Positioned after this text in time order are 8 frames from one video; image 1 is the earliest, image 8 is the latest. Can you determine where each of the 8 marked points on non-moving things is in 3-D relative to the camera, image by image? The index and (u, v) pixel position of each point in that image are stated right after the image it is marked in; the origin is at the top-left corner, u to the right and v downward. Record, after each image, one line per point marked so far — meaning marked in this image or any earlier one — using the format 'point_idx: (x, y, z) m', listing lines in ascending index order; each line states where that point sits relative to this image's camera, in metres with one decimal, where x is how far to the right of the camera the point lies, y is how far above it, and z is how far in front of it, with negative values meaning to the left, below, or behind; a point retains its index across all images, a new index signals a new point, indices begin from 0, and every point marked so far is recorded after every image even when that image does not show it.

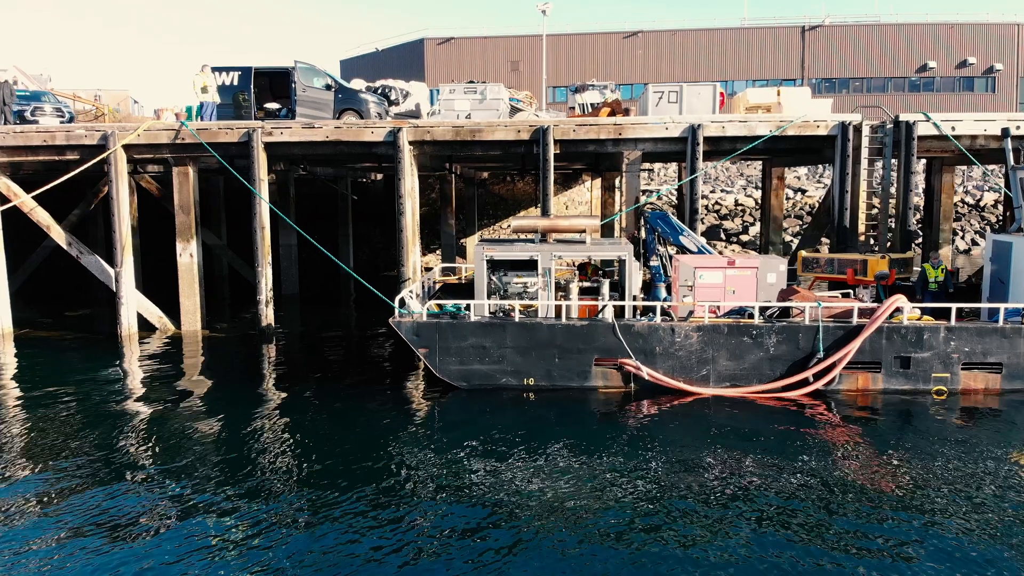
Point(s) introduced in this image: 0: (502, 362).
0: (-0.1, -1.1, +11.4) m
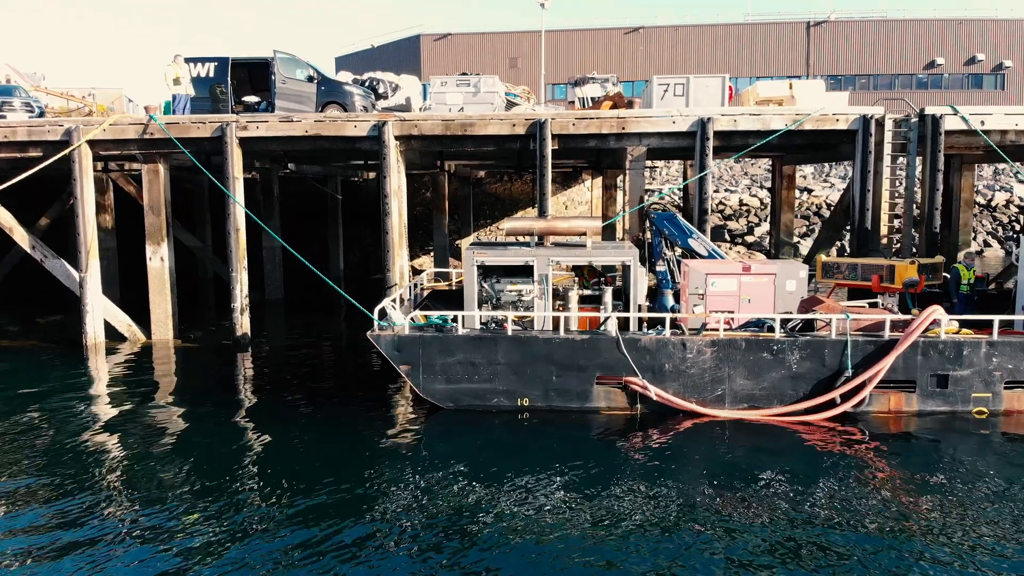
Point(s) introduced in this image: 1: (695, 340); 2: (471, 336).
0: (-0.2, -1.2, +10.2) m
1: (+2.3, -0.6, +10.1) m
2: (-0.5, -0.6, +10.2) m
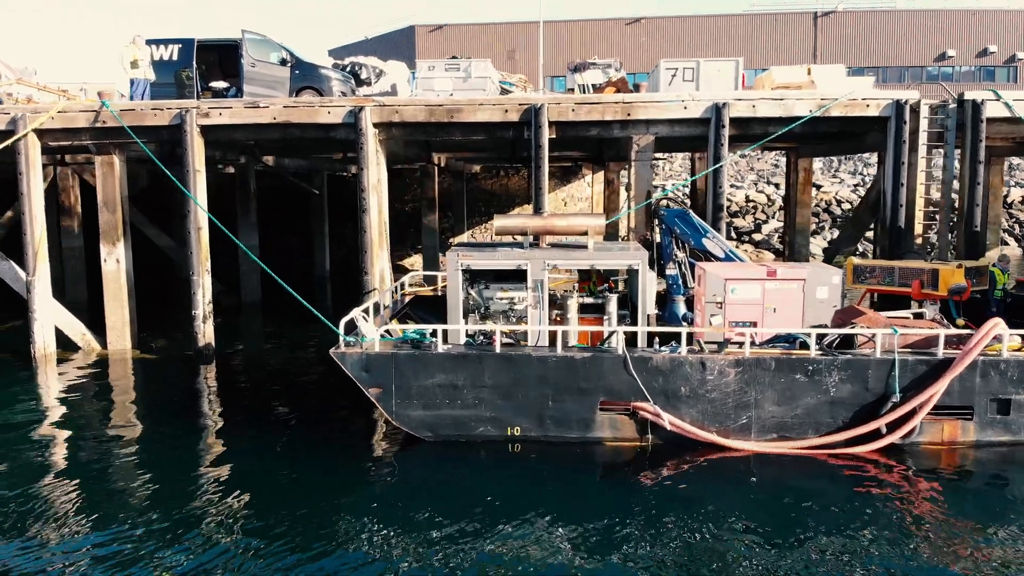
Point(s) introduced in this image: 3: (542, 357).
0: (-0.4, -1.3, +8.7) m
1: (+2.1, -0.7, +8.6) m
2: (-0.6, -0.7, +8.6) m
3: (+0.3, -0.7, +8.5) m
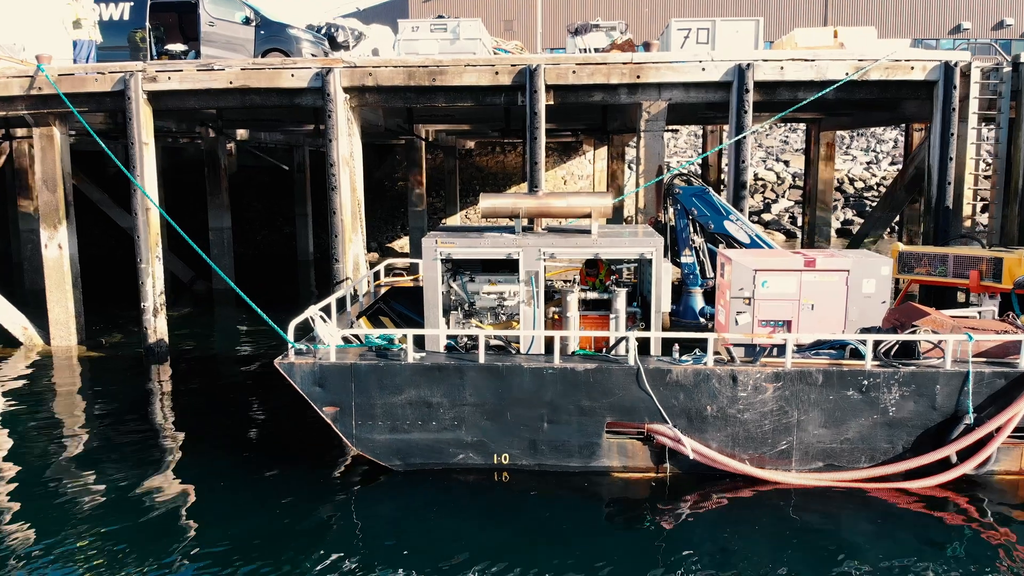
0: (-0.5, -1.3, +7.1) m
1: (+2.0, -0.7, +6.9) m
2: (-0.7, -0.7, +7.0) m
3: (+0.2, -0.7, +6.9) m
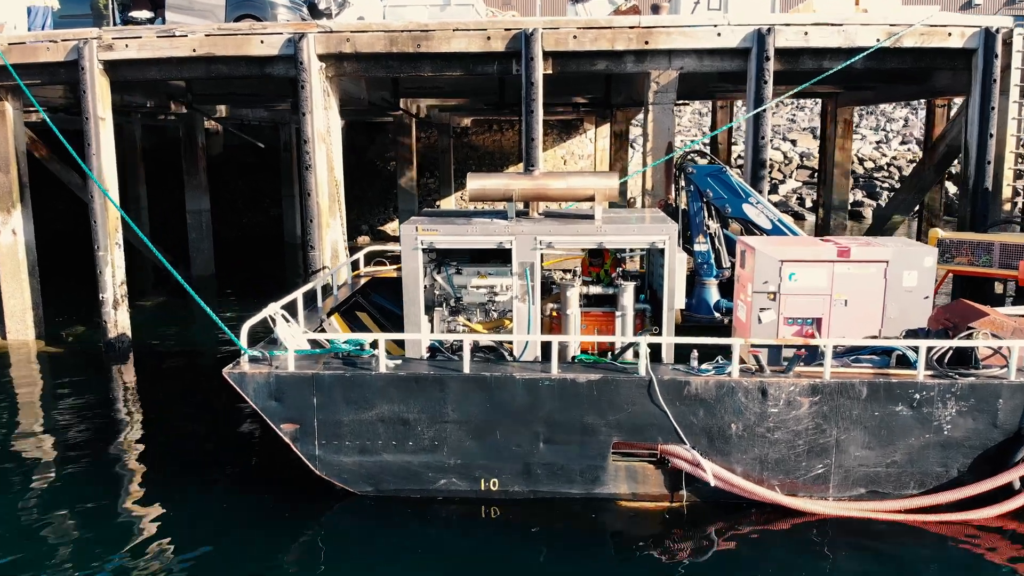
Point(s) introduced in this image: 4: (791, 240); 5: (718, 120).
0: (-0.5, -1.2, +6.1) m
1: (+1.9, -0.7, +5.9) m
2: (-0.8, -0.6, +6.0) m
3: (+0.1, -0.7, +5.9) m
4: (+2.7, +0.5, +7.9) m
5: (+4.6, +3.7, +18.2) m
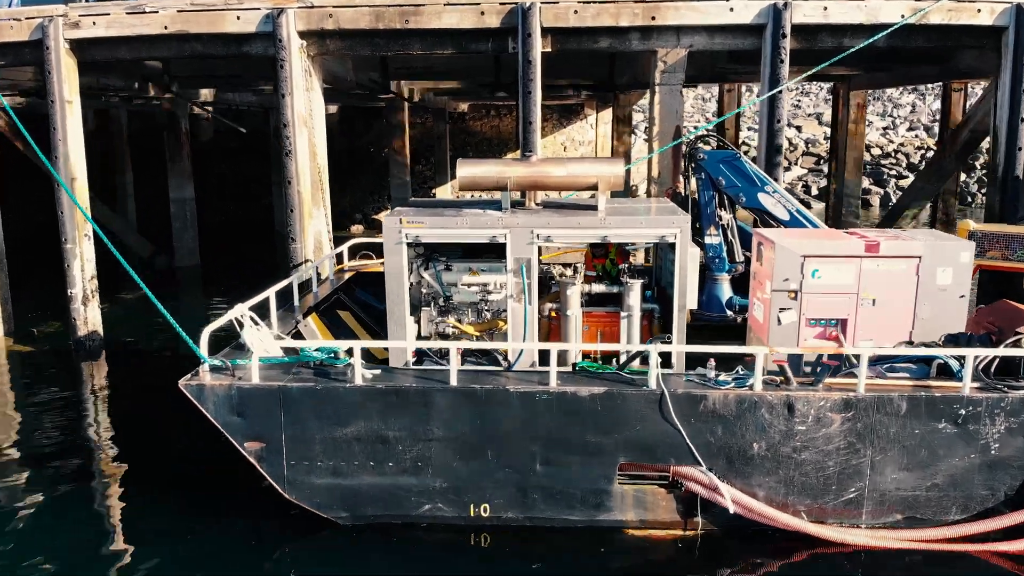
0: (-0.6, -1.2, +5.4) m
1: (+1.9, -0.7, +5.2) m
2: (-0.9, -0.7, +5.3) m
3: (+0.1, -0.7, +5.2) m
4: (+2.7, +0.5, +7.2) m
5: (+4.5, +3.9, +17.4) m
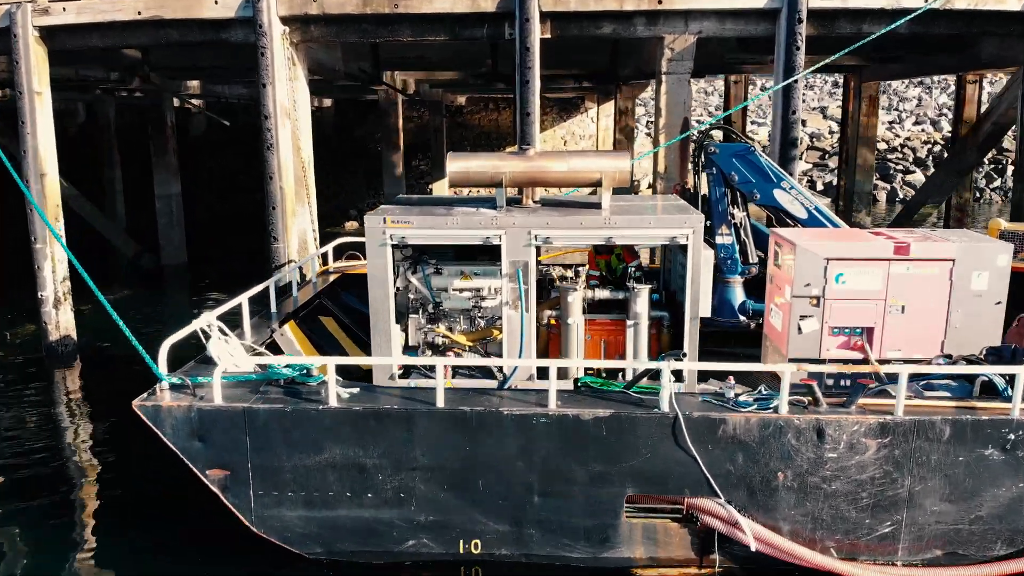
0: (-0.6, -1.3, +4.8) m
1: (+1.9, -0.7, +4.6) m
2: (-0.9, -0.7, +4.7) m
3: (0.0, -0.7, +4.6) m
4: (+2.6, +0.4, +6.6) m
5: (+4.5, +3.9, +16.8) m
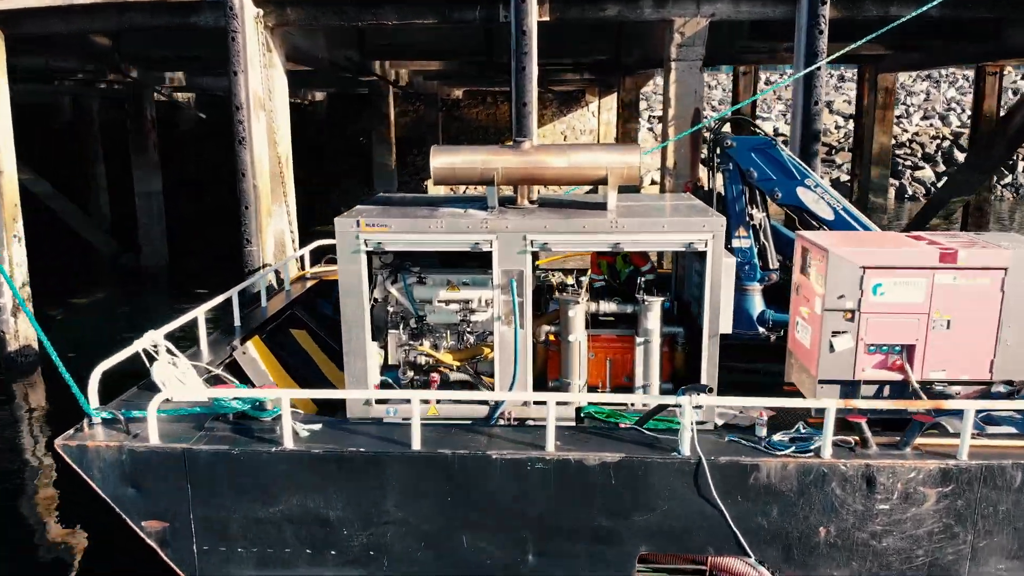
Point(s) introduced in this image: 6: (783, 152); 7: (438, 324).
0: (-0.7, -1.4, +4.0) m
1: (+1.8, -0.8, +3.9) m
2: (-0.9, -0.8, +3.9) m
3: (0.0, -0.8, +3.8) m
4: (+2.6, +0.4, +5.9) m
5: (+4.5, +3.9, +16.0) m
6: (+2.3, +1.1, +6.9) m
7: (-0.5, -0.3, +5.6) m
